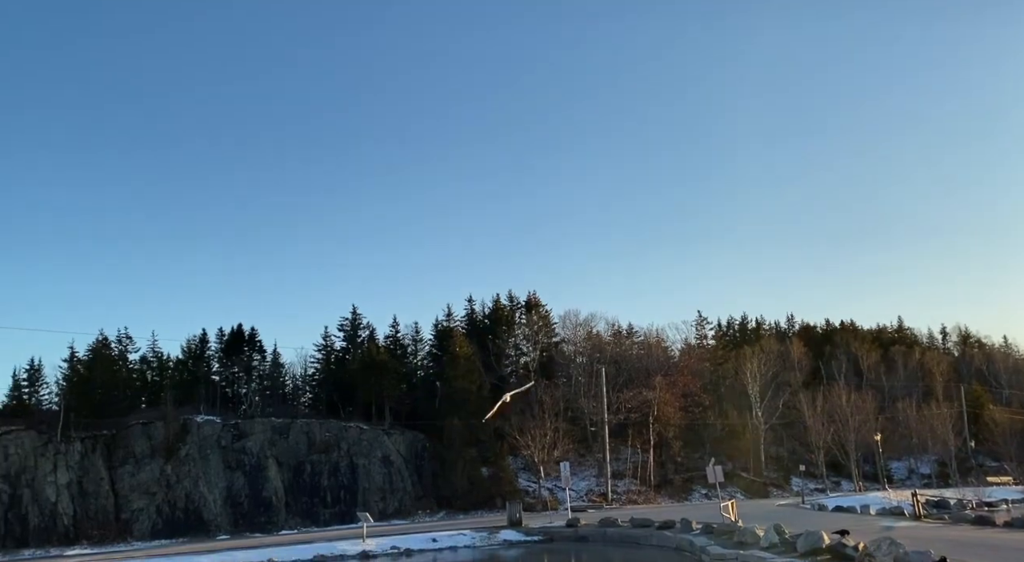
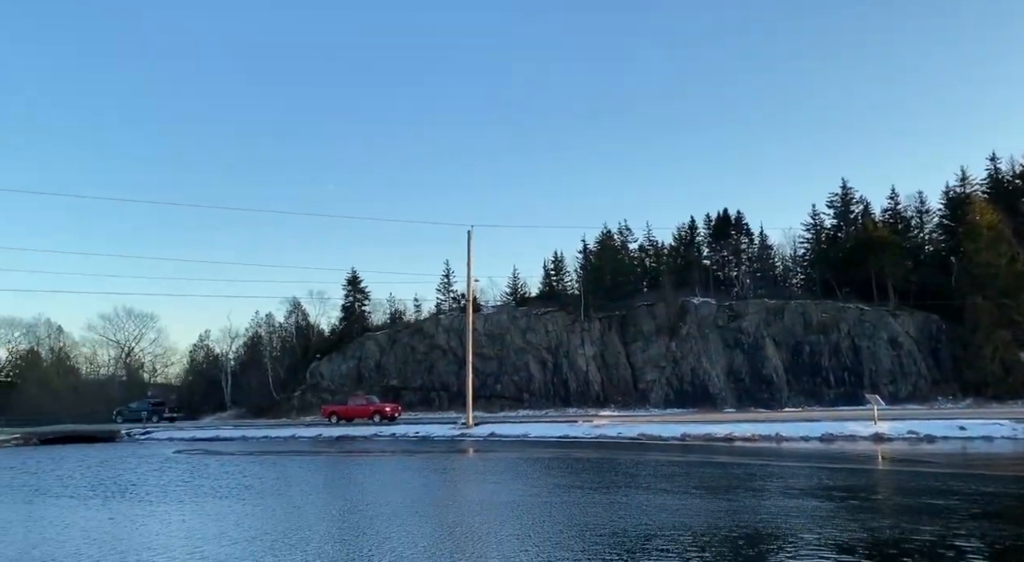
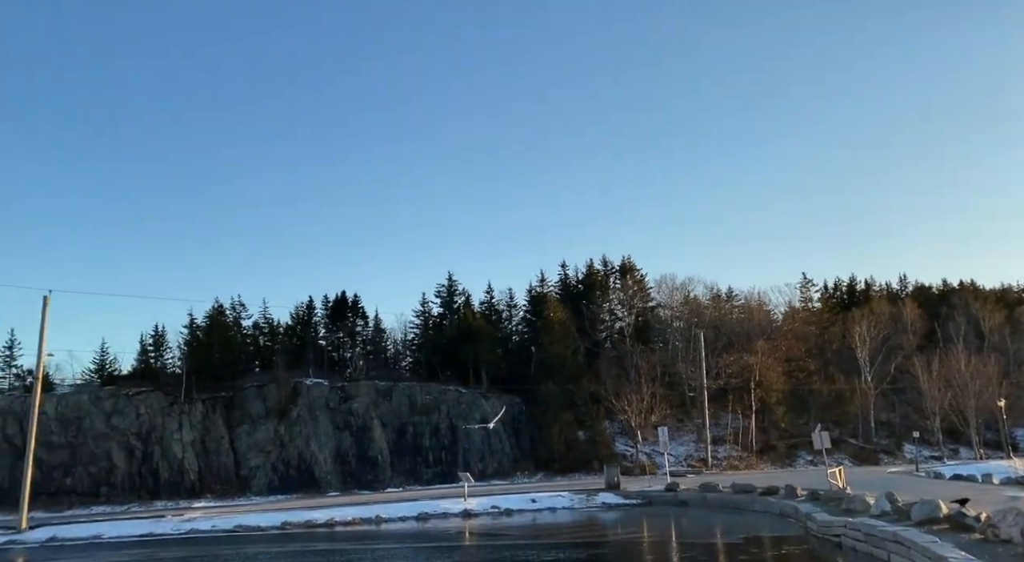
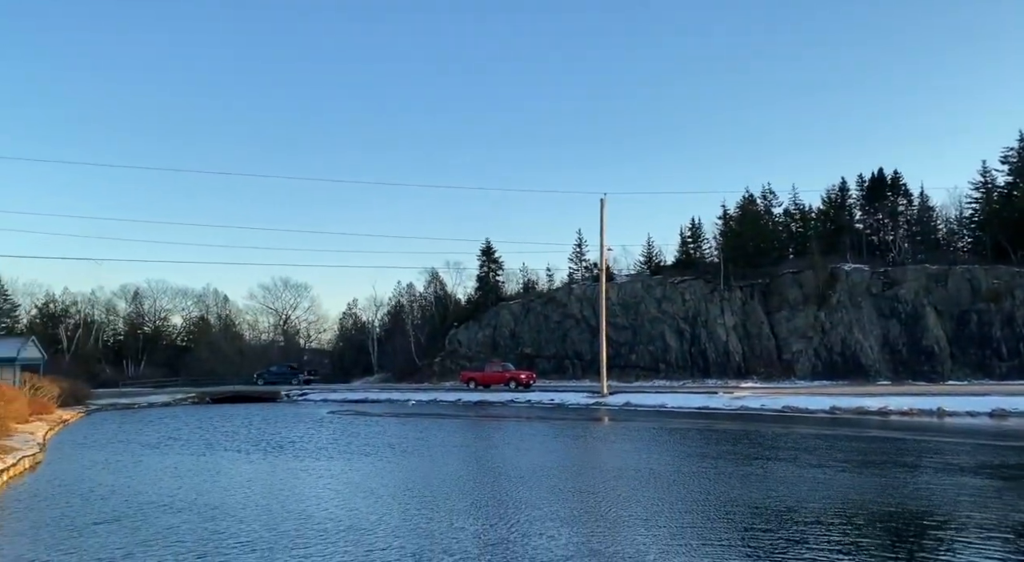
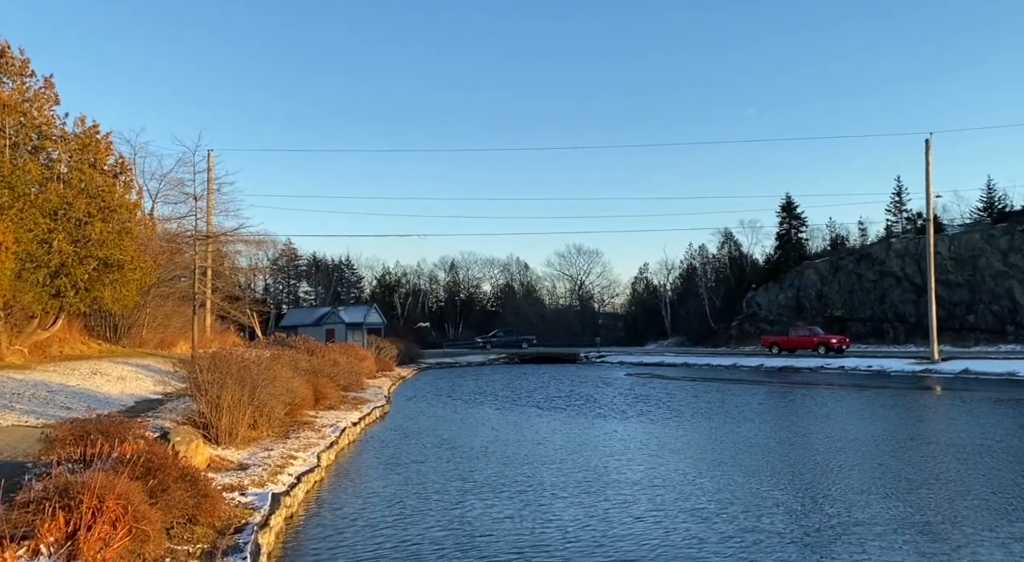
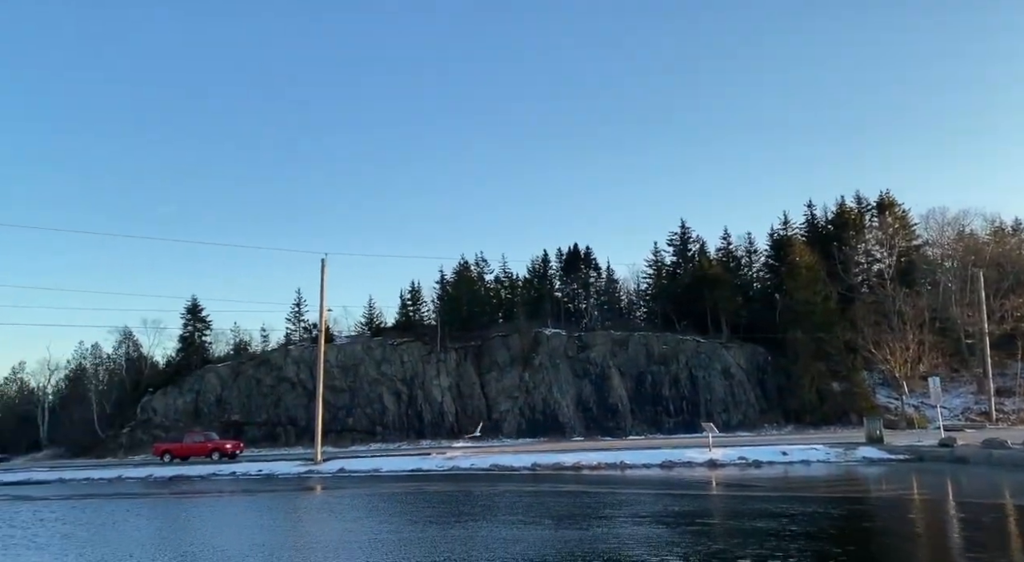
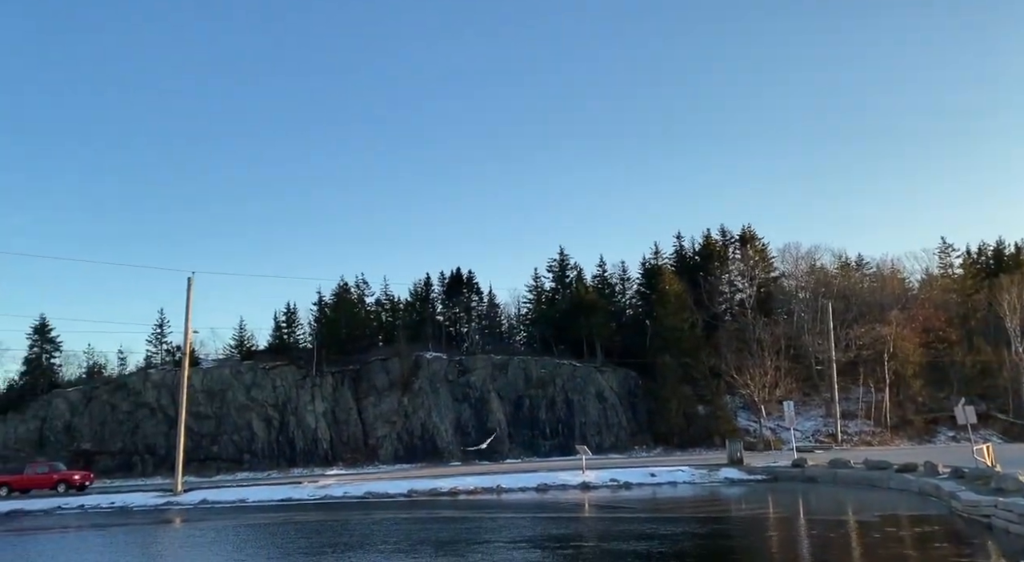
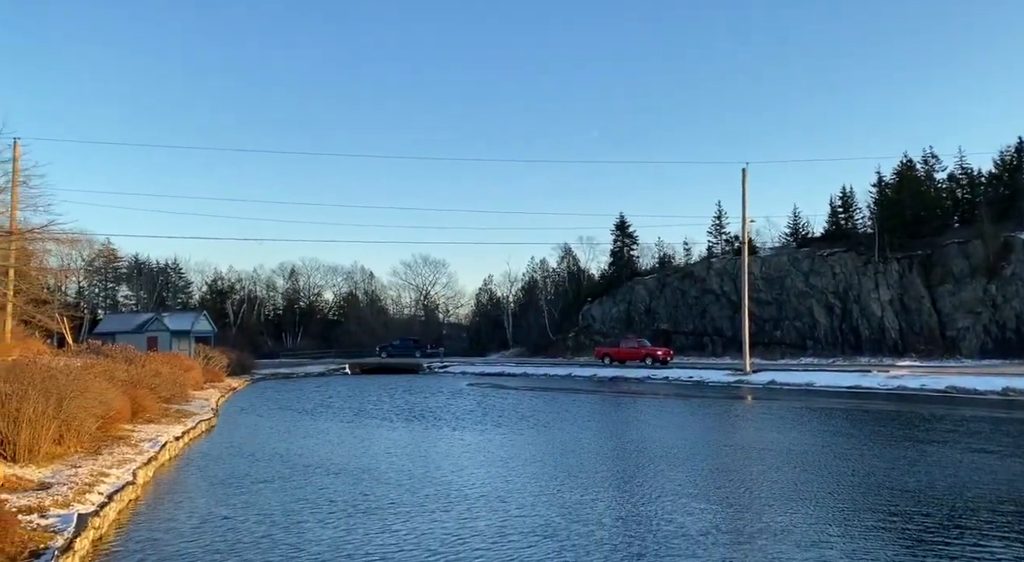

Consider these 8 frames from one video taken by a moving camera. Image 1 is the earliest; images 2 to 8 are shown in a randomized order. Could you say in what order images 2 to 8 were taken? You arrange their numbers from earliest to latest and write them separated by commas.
3, 7, 6, 2, 4, 8, 5
